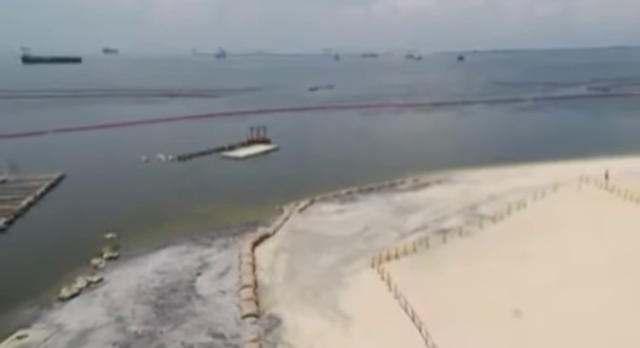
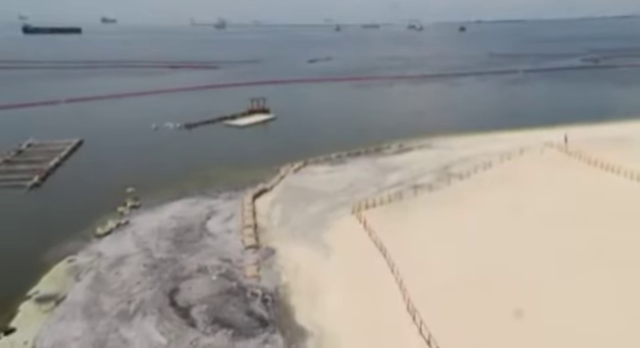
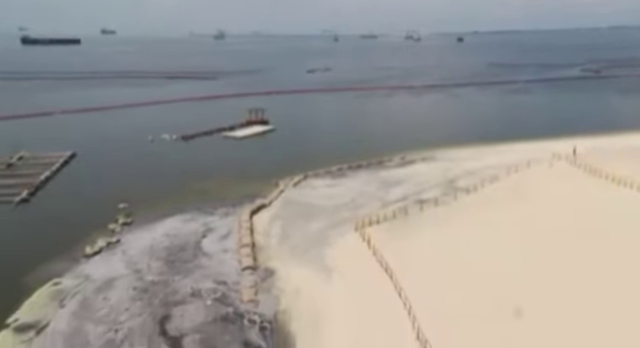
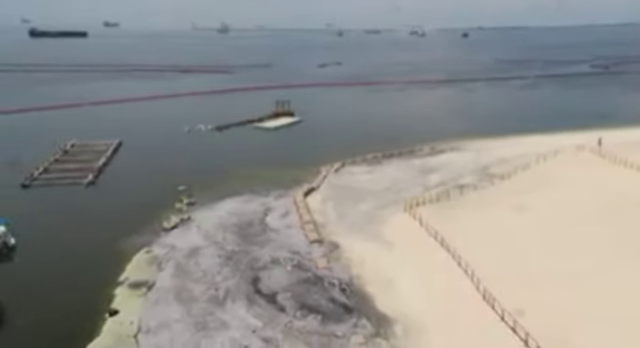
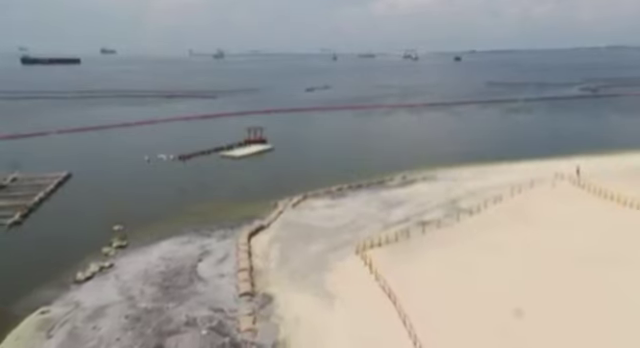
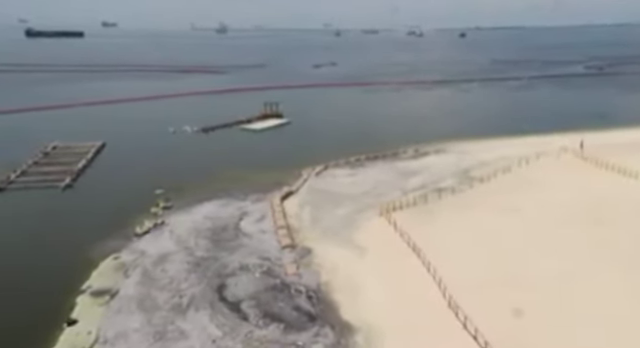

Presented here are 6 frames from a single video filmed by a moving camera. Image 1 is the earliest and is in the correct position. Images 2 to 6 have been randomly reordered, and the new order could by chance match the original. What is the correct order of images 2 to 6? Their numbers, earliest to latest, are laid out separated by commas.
5, 3, 2, 6, 4
